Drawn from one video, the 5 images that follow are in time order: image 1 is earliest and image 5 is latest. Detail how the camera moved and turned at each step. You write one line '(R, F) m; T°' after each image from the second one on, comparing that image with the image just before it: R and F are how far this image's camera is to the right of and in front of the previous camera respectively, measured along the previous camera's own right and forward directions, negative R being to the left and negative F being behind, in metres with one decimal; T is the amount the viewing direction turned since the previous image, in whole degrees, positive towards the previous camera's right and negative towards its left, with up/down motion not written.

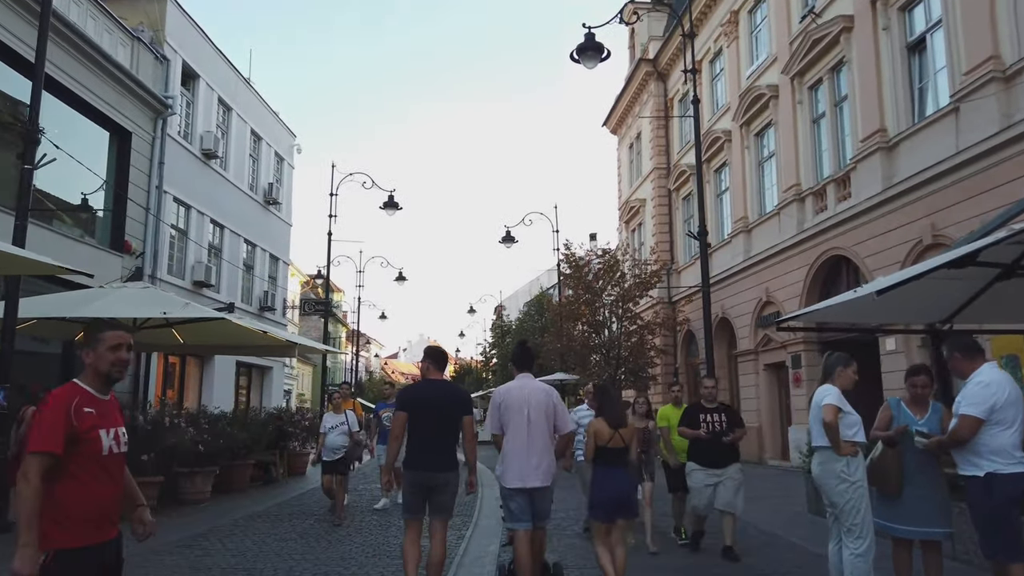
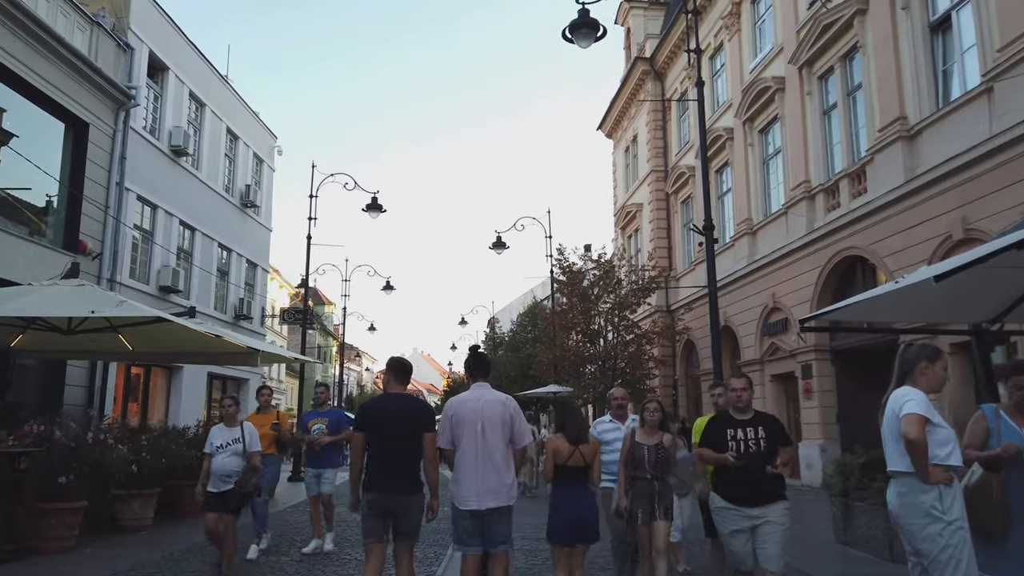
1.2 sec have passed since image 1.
(+0.2, +1.4) m; 0°
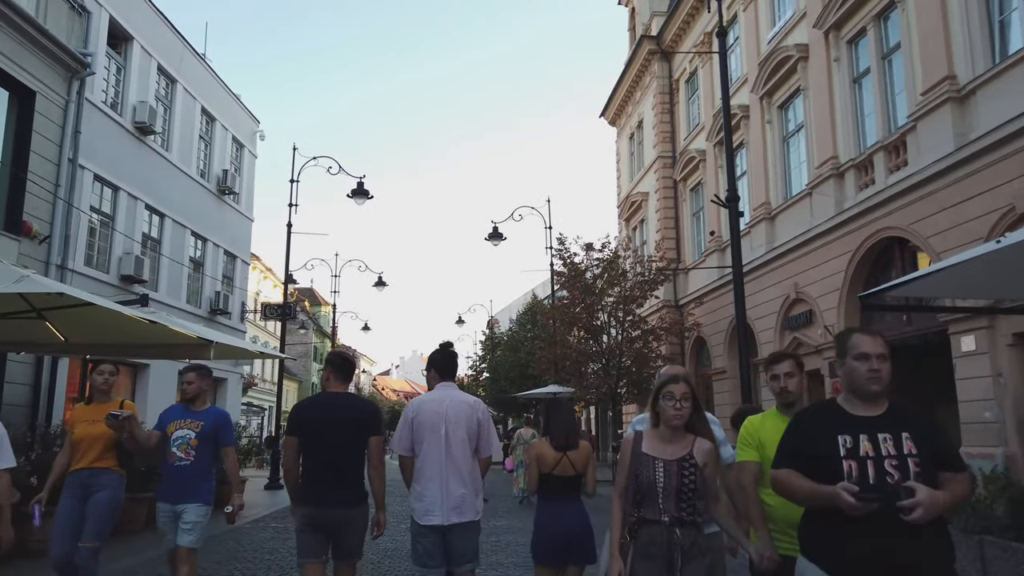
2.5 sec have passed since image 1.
(+0.1, +1.7) m; 0°
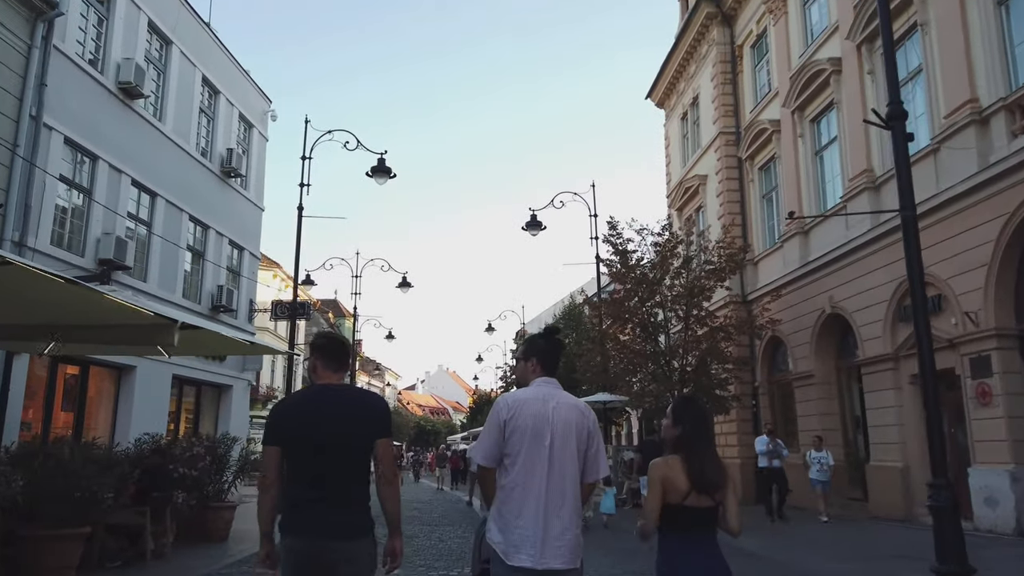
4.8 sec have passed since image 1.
(-0.5, +3.0) m; -2°
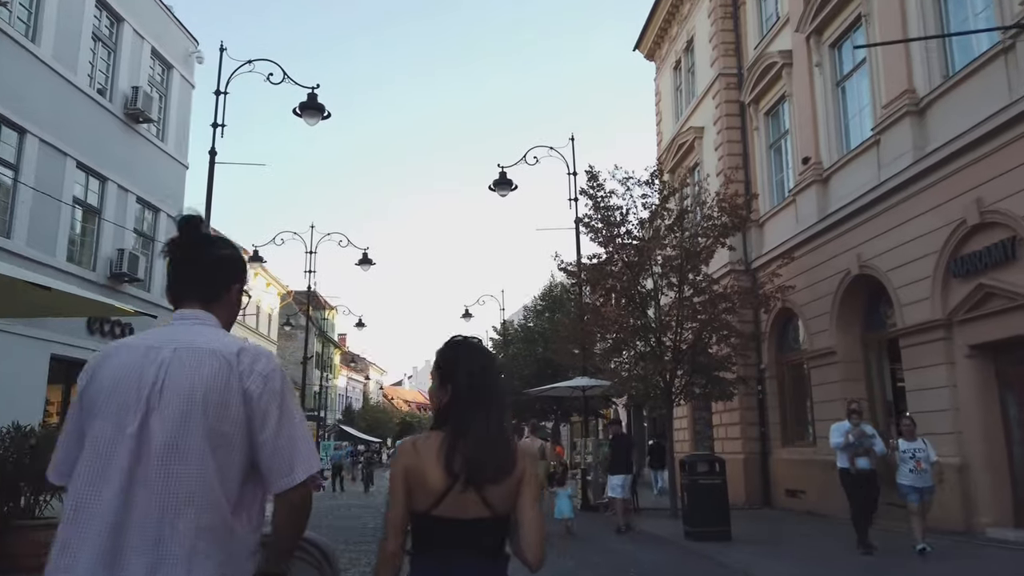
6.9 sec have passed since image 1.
(+0.7, +3.2) m; +1°
